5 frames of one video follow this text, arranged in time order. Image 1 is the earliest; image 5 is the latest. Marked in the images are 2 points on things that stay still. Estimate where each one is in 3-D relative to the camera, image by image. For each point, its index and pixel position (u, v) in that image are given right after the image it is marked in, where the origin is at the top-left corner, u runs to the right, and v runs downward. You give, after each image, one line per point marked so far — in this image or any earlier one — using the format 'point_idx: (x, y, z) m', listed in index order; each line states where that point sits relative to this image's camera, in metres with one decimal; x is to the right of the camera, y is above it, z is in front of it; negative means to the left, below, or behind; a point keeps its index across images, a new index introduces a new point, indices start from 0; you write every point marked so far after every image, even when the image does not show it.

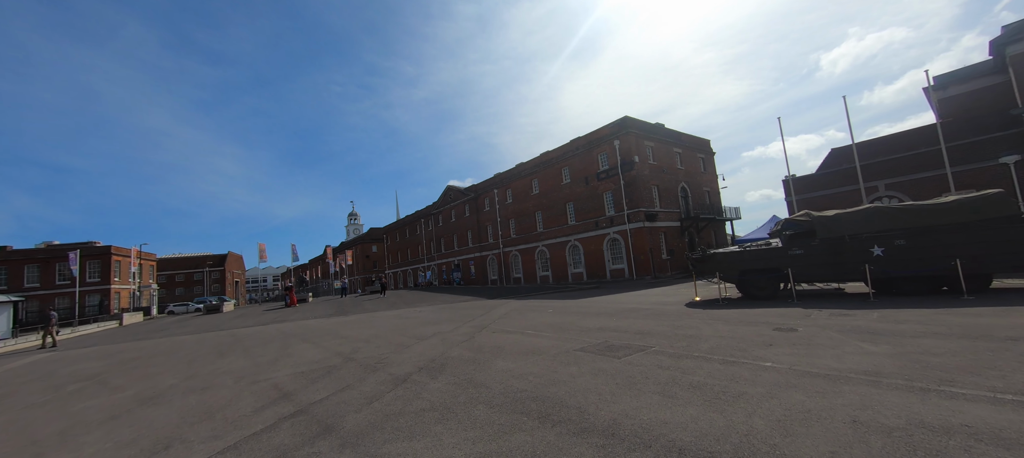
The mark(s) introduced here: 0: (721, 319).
0: (+5.2, -2.3, +9.1) m
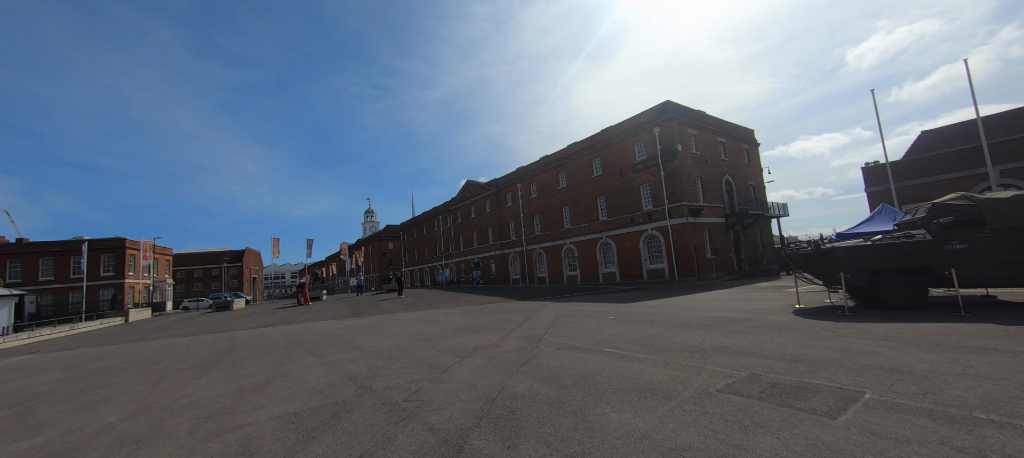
0: (+6.6, -1.9, +6.3) m
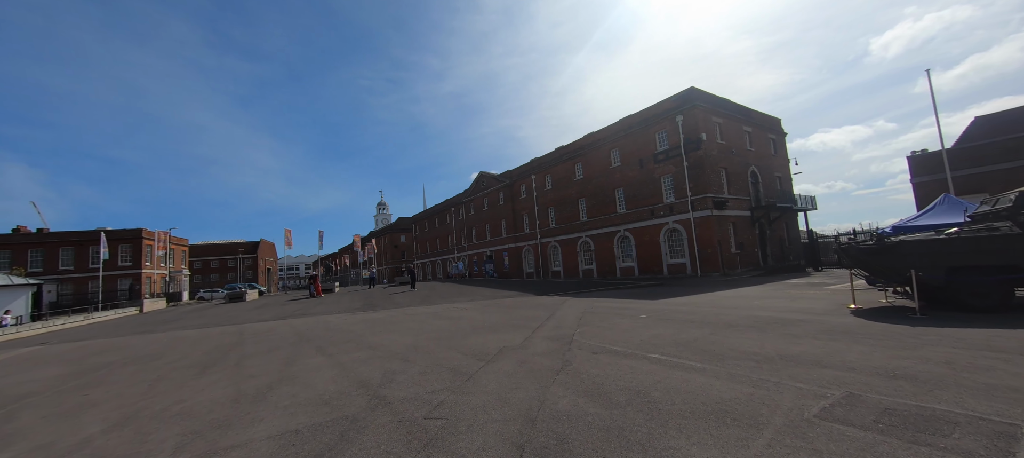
0: (+7.2, -1.8, +5.3) m
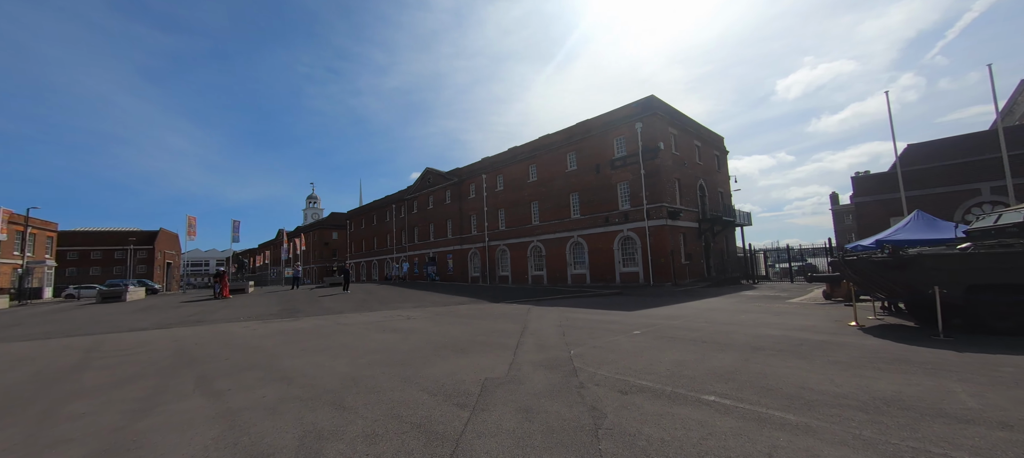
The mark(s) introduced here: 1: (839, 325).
0: (+7.3, -1.9, +4.3) m
1: (+8.4, -2.5, +9.2) m
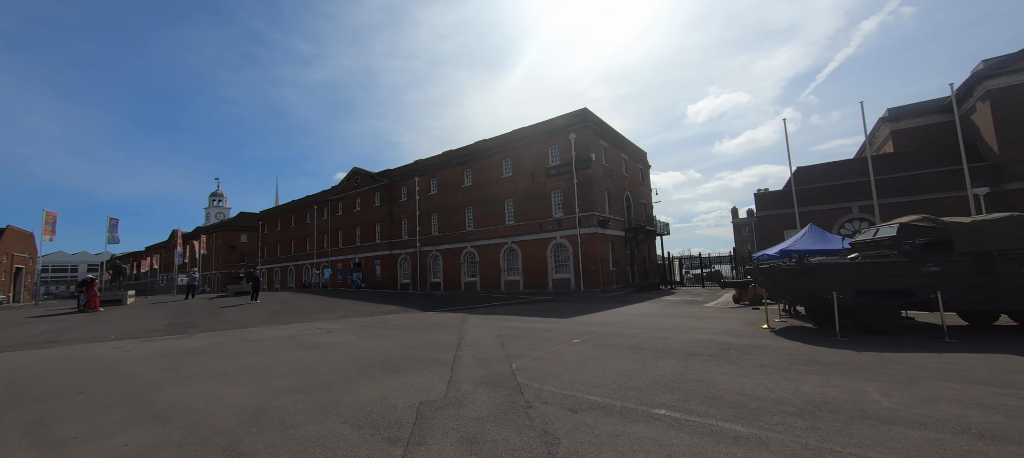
0: (+6.5, -2.1, +5.0) m
1: (+6.8, -2.8, +10.1) m
